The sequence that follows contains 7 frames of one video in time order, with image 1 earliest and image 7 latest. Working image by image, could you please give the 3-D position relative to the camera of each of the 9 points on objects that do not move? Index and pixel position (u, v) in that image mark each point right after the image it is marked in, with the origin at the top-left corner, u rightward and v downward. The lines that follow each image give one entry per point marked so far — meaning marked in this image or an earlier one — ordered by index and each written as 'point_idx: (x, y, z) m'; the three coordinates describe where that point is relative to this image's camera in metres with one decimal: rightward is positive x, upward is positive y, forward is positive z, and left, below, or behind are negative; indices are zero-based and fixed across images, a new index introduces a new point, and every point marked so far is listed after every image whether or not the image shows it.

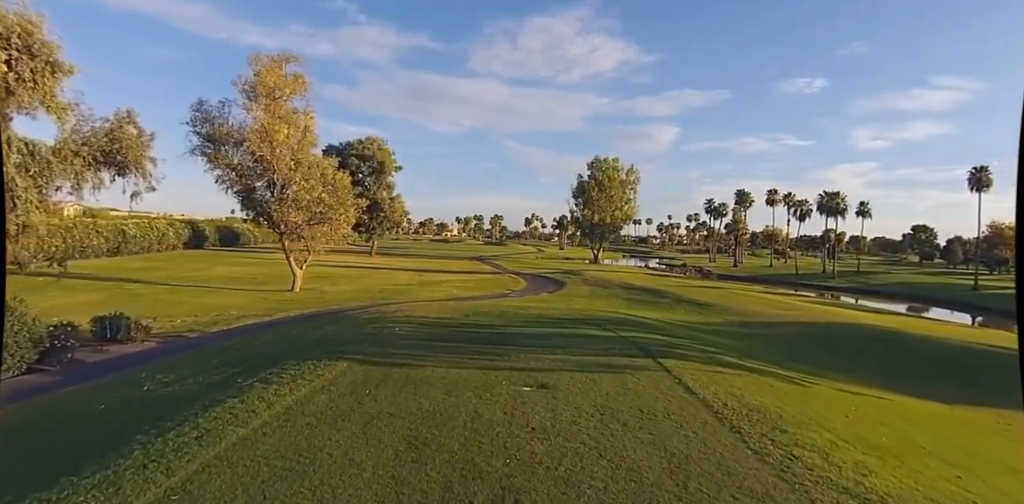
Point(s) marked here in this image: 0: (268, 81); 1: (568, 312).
0: (-9.4, +6.6, +19.3) m
1: (+1.3, -1.5, +12.3) m
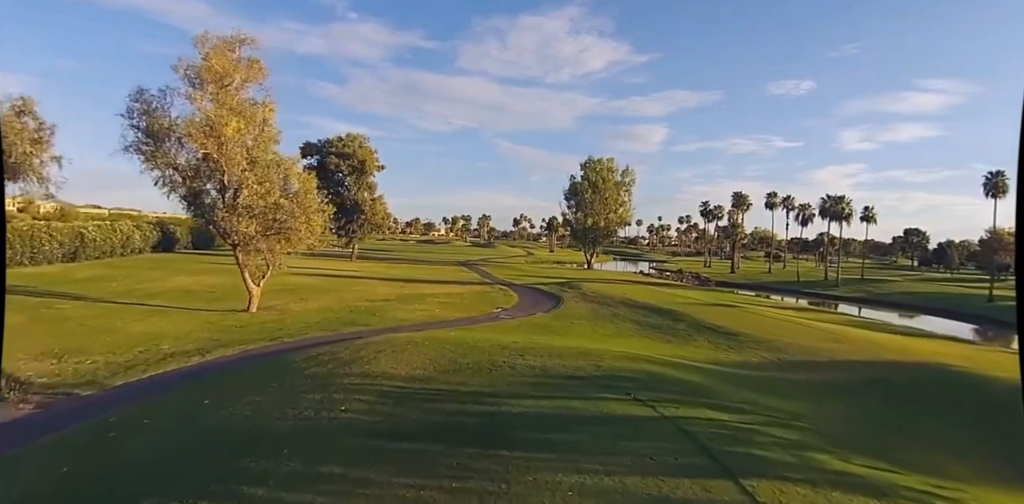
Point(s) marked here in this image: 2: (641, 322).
0: (-9.7, +6.1, +16.4) m
1: (+1.2, -2.1, +9.6) m
2: (+4.6, -2.5, +18.0) m
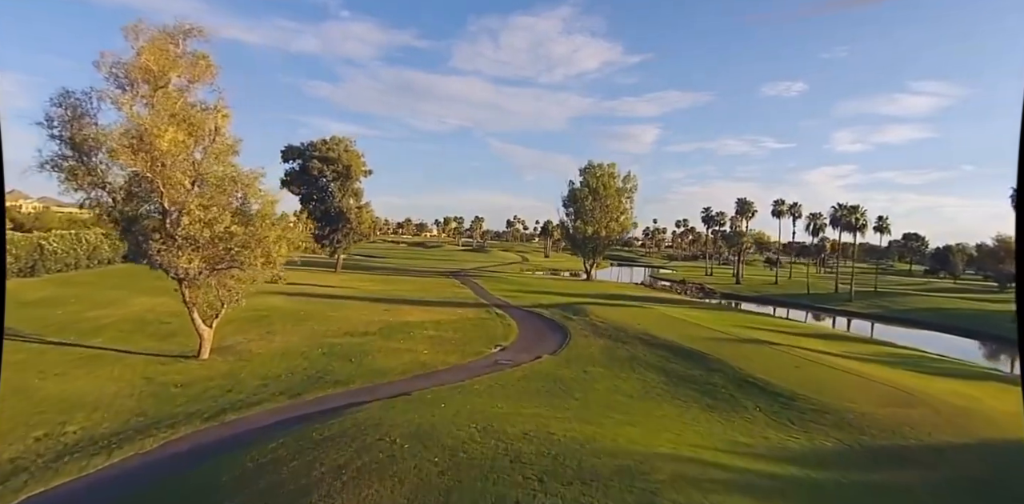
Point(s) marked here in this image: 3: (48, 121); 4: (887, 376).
0: (-9.6, +5.0, +13.3) m
1: (+1.4, -3.2, +6.7) m
2: (+4.7, -3.6, +15.1) m
3: (-13.4, +3.7, +14.5) m
4: (+13.1, -4.2, +17.5) m
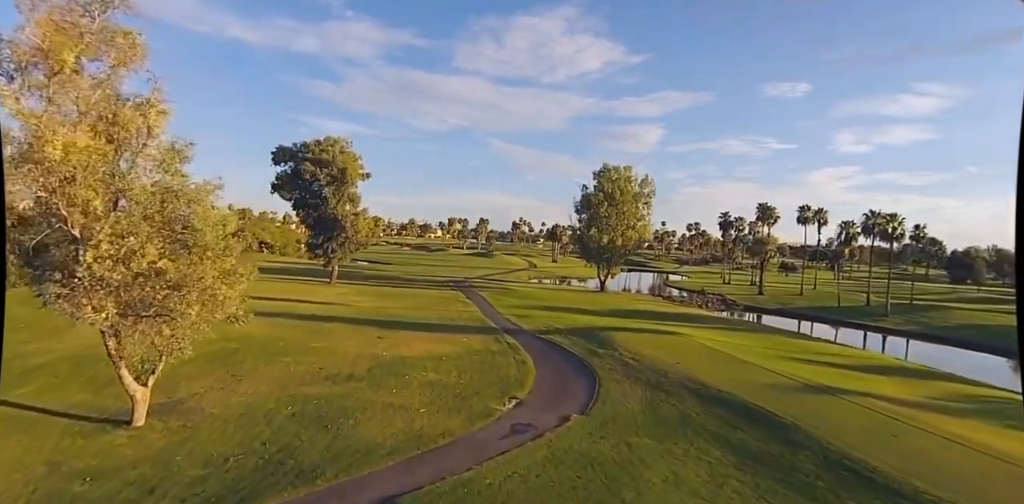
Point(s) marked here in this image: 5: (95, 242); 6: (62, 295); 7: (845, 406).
0: (-9.0, +4.2, +9.8) m
1: (+2.0, -4.1, +3.2) m
2: (+5.3, -4.5, +11.6) m
3: (-12.8, +2.9, +11.0) m
4: (+13.7, -5.2, +14.0) m
5: (-8.2, +0.3, +10.1) m
6: (-8.9, -0.8, +10.1) m
7: (+10.3, -4.7, +15.5) m
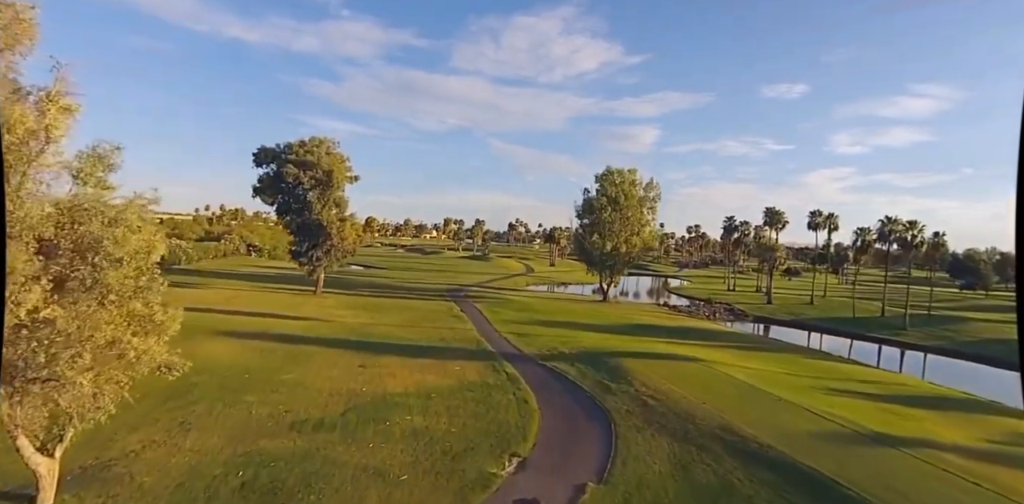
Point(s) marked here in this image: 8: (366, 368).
0: (-8.9, +3.5, +7.3) m
1: (+2.0, -4.8, +0.8) m
2: (+5.3, -5.2, +9.2) m
3: (-12.8, +2.2, +8.5) m
4: (+13.7, -5.9, +11.6) m
5: (-8.1, -0.4, +7.6) m
6: (-8.8, -1.5, +7.6) m
7: (+10.4, -5.4, +13.1) m
8: (-5.7, -4.6, +19.5) m
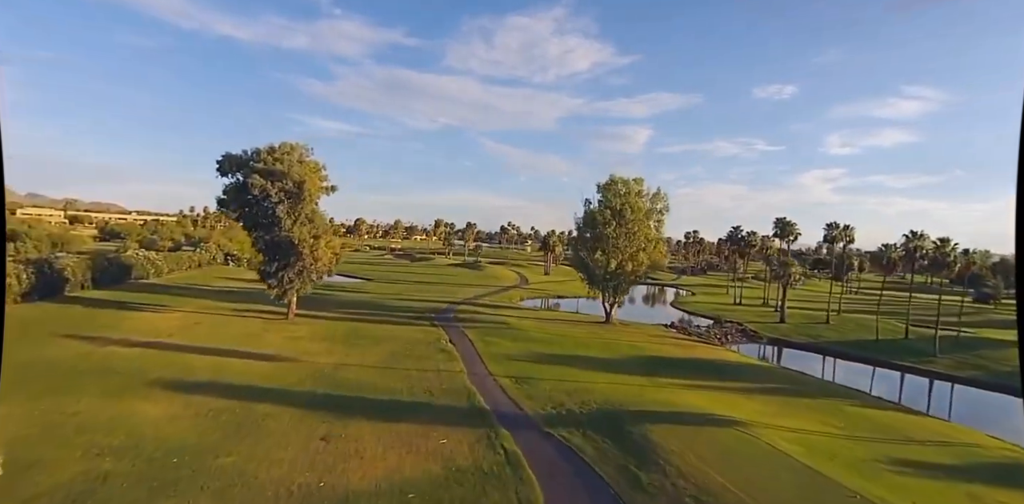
0: (-8.7, +2.0, +3.4) m
1: (+2.3, -6.2, -3.0) m
2: (+5.5, -6.7, +5.4) m
3: (-12.6, +0.8, +4.5) m
4: (+13.8, -7.4, +8.0) m
5: (-7.9, -1.9, +3.6) m
6: (-8.7, -2.9, +3.6) m
7: (+10.4, -6.9, +9.4) m
8: (-5.7, -6.0, +15.6) m
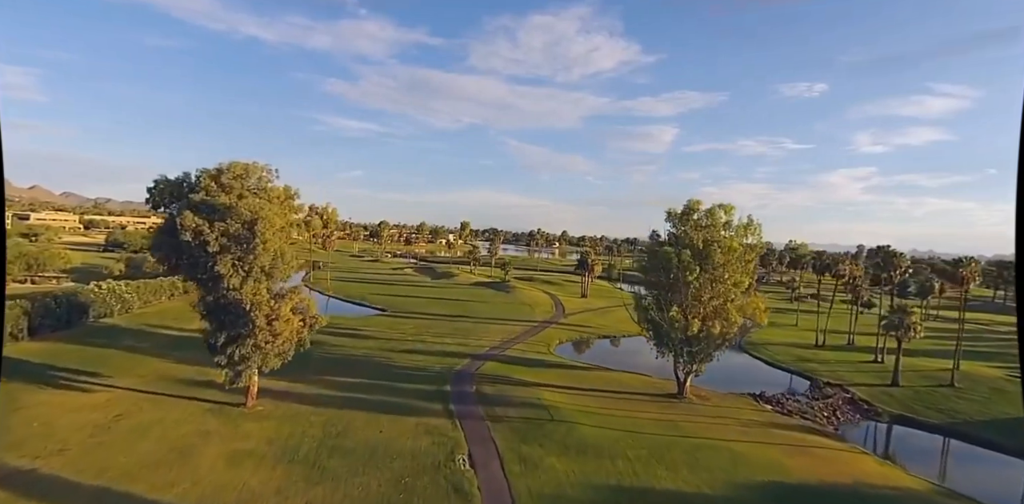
0: (-7.9, -1.0, -6.4) m
1: (+2.8, -9.4, -13.3) m
2: (+6.4, -9.9, -5.0) m
3: (-11.6, -2.3, -5.2) m
4: (+14.8, -10.6, -2.9) m
5: (-7.0, -5.0, -6.2) m
6: (-7.8, -6.0, -6.2) m
7: (+11.5, -10.1, -1.3) m
8: (-4.3, -9.1, +5.7) m
